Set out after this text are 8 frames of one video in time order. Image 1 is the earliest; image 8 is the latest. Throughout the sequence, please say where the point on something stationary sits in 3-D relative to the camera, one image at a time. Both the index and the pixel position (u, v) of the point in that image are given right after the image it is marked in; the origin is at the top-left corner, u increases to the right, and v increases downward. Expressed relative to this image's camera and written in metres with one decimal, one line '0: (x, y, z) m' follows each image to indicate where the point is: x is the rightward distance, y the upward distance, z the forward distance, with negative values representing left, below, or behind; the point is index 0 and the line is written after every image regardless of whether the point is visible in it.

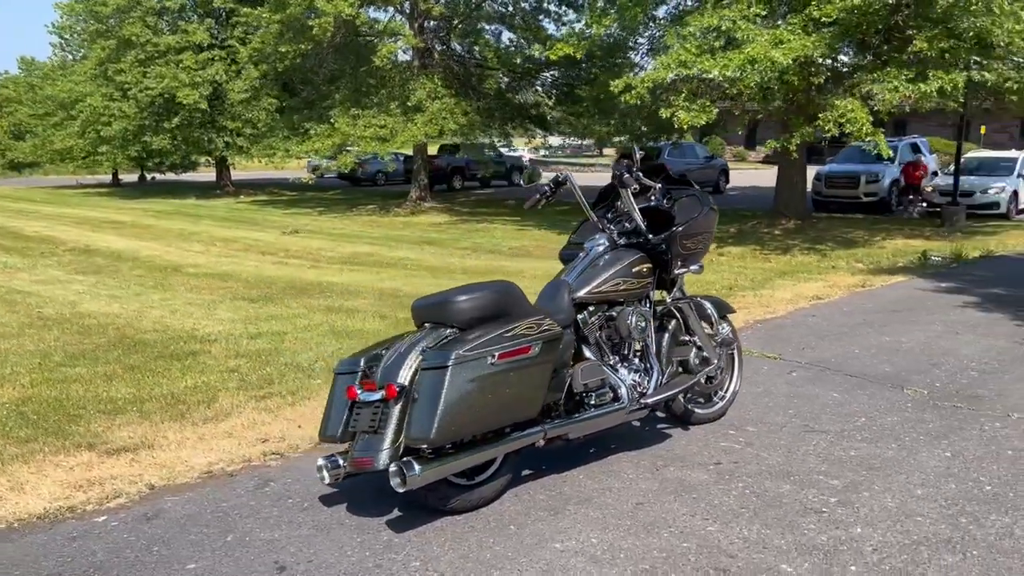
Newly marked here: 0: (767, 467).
0: (+1.3, -0.9, +4.3) m
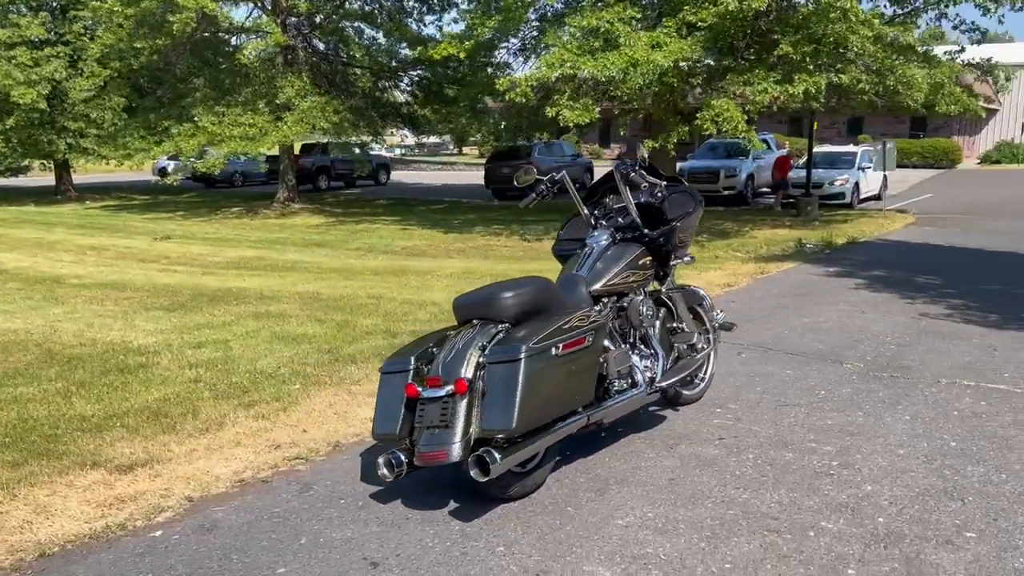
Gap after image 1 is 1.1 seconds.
0: (+1.4, -0.8, +4.7) m
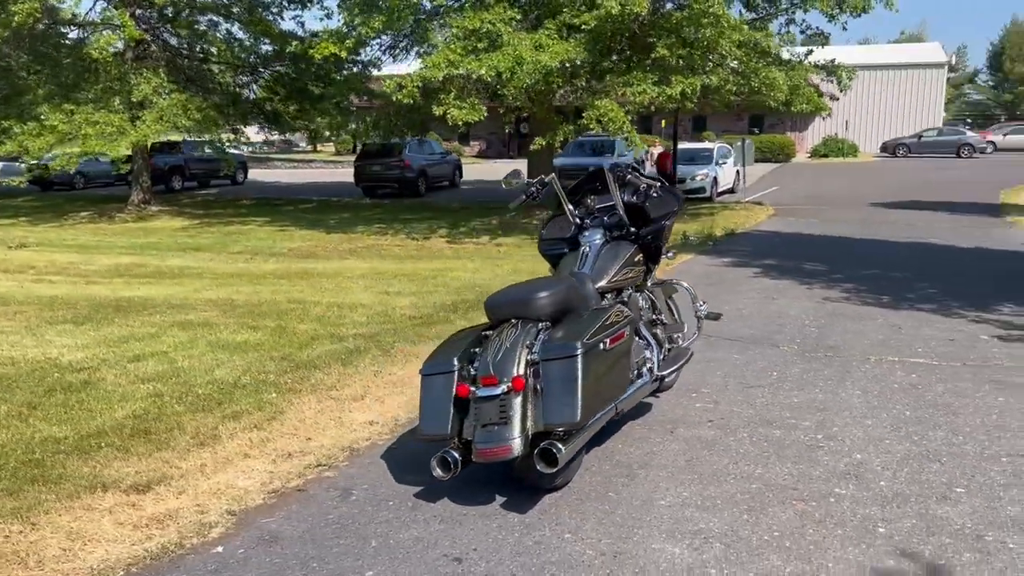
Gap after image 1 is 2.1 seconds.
0: (+1.4, -0.8, +5.1) m
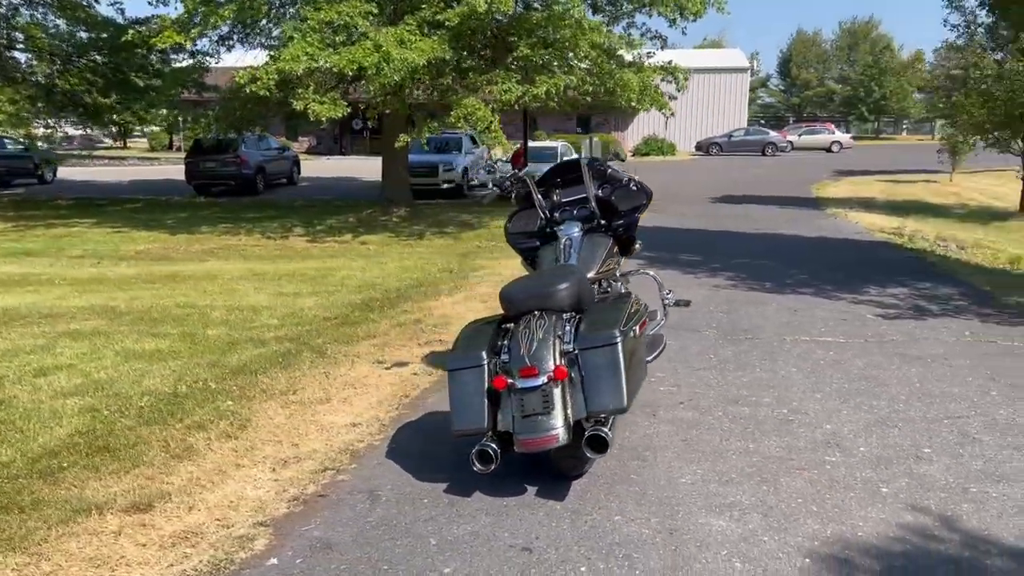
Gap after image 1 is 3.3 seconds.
0: (+1.2, -0.7, +5.4) m
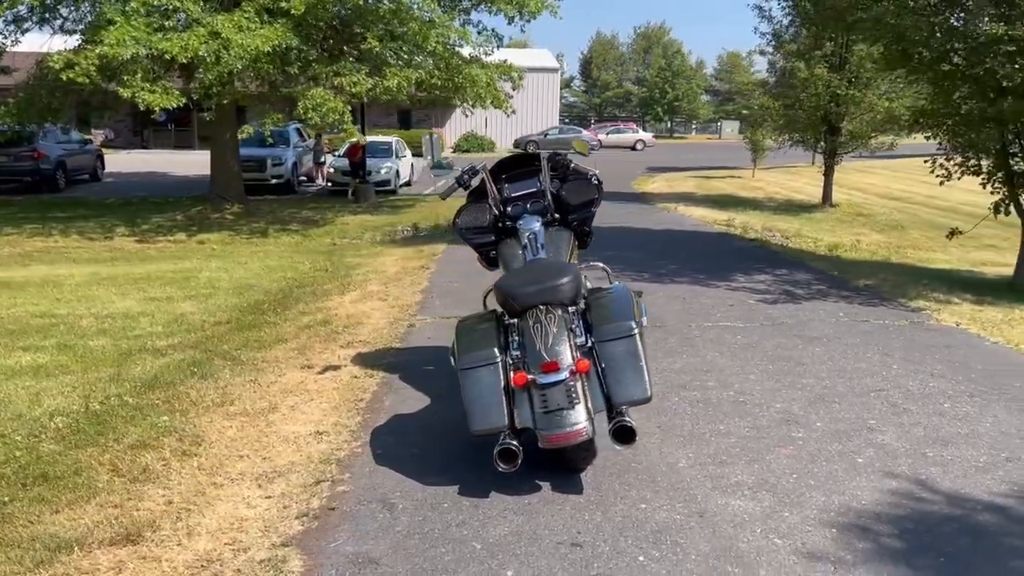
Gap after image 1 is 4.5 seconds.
0: (+1.0, -0.6, +5.6) m
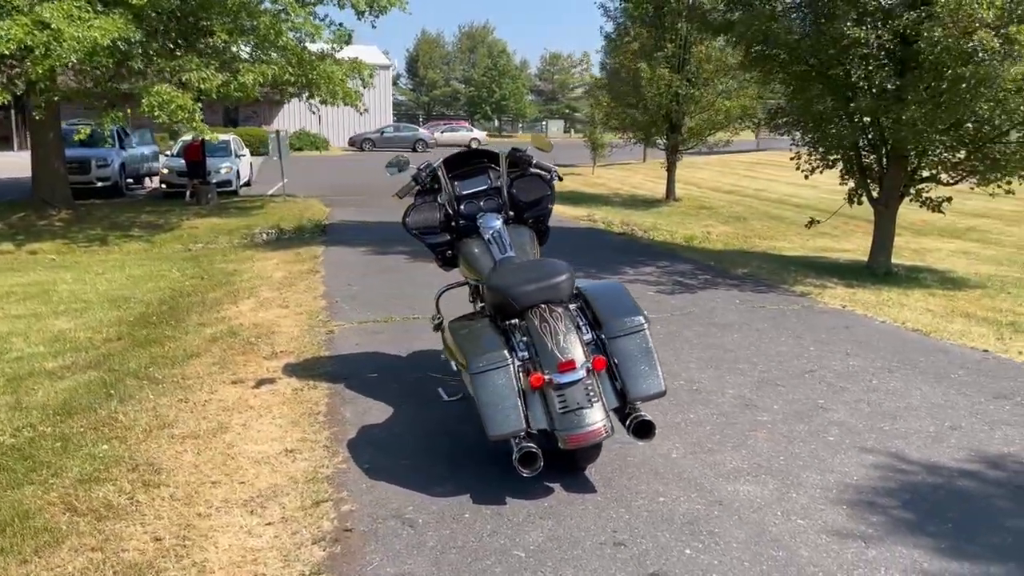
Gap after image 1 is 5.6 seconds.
0: (+0.7, -0.6, +5.6) m
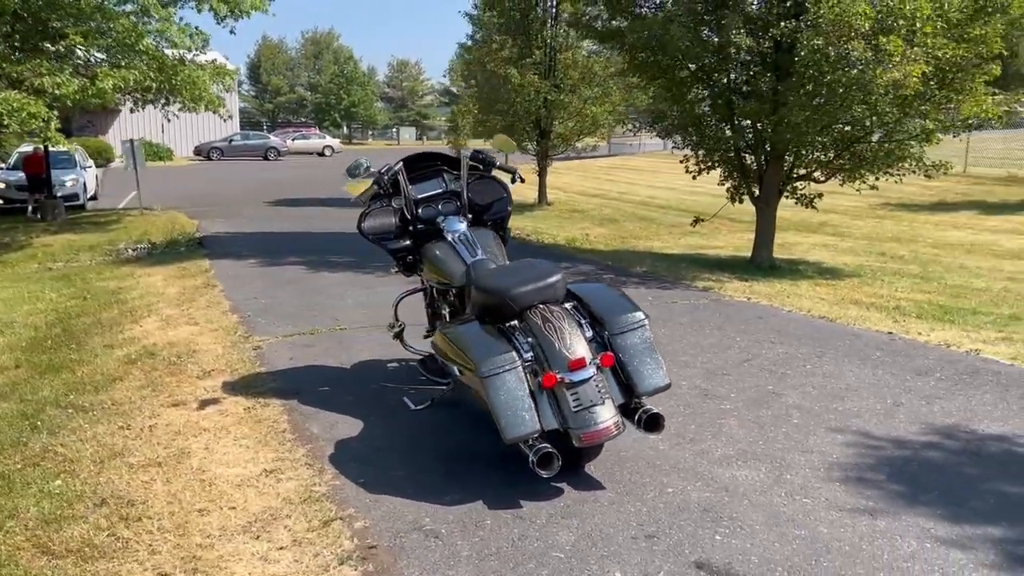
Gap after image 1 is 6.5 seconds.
0: (+0.4, -0.6, +5.7) m
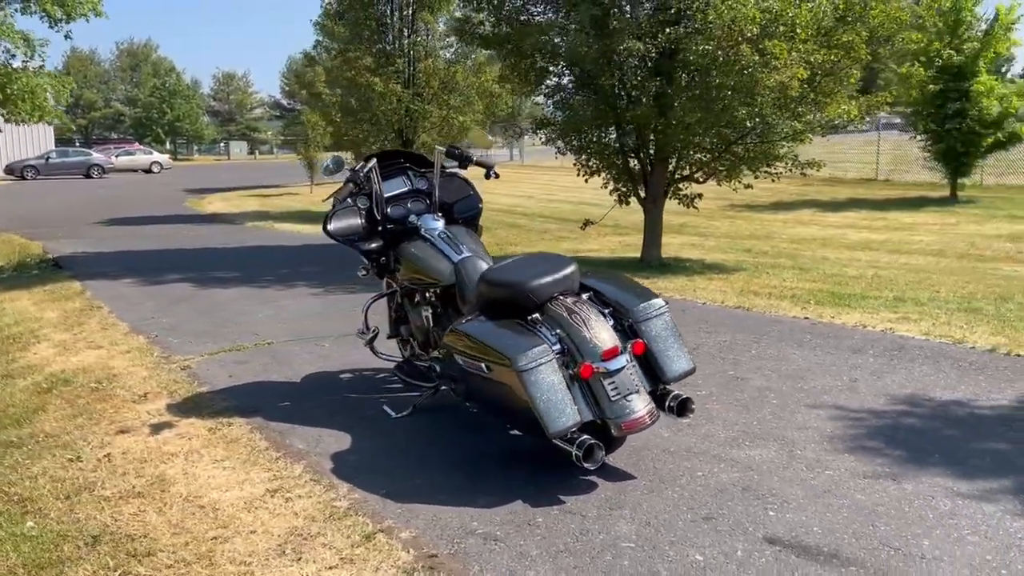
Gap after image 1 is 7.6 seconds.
0: (+0.1, -0.6, +5.6) m
